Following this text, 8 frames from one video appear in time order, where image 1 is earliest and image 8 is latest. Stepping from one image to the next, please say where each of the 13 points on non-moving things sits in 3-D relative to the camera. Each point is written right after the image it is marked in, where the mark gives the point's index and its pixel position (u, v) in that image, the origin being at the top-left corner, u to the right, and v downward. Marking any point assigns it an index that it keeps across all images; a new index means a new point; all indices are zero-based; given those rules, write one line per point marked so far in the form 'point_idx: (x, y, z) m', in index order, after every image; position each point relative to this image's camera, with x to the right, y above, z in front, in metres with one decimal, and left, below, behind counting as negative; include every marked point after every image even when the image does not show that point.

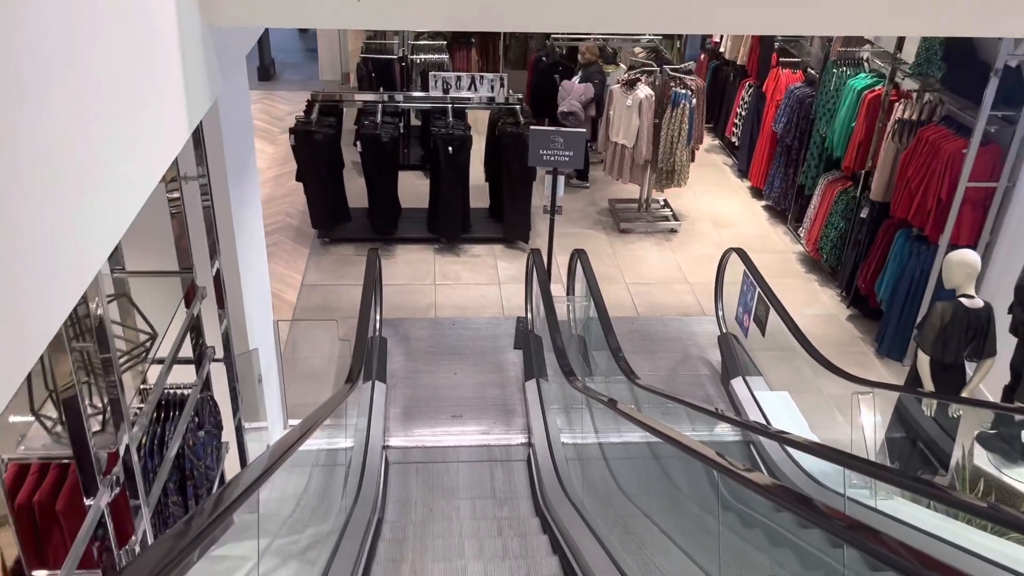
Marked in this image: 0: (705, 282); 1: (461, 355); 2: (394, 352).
0: (+1.6, 0.0, +7.0) m
1: (-0.4, -0.5, +6.1) m
2: (-0.9, -0.5, +6.1) m
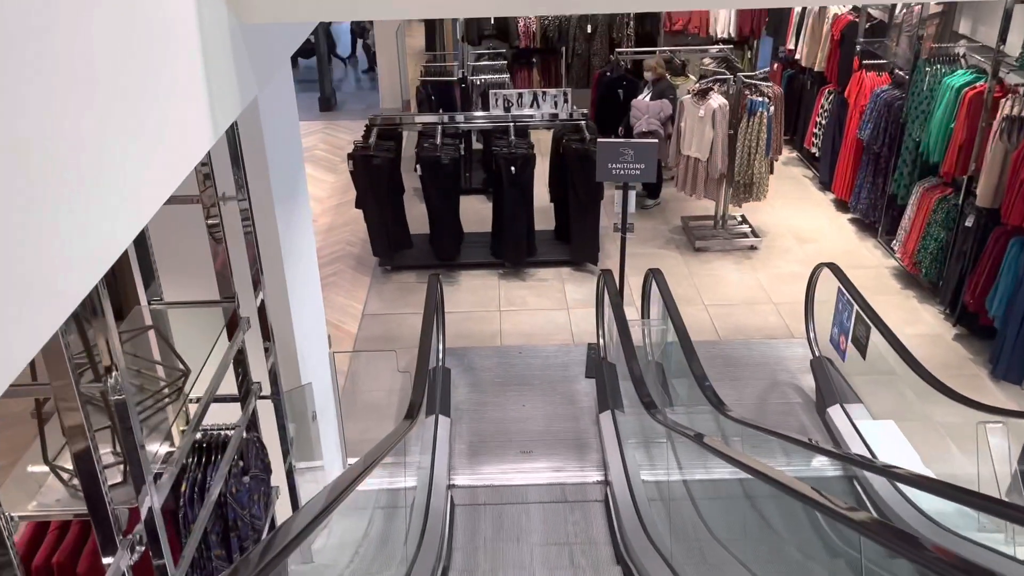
0: (+2.2, -0.1, +6.5) m
1: (+0.1, -0.7, +5.7) m
2: (-0.4, -0.7, +5.7) m
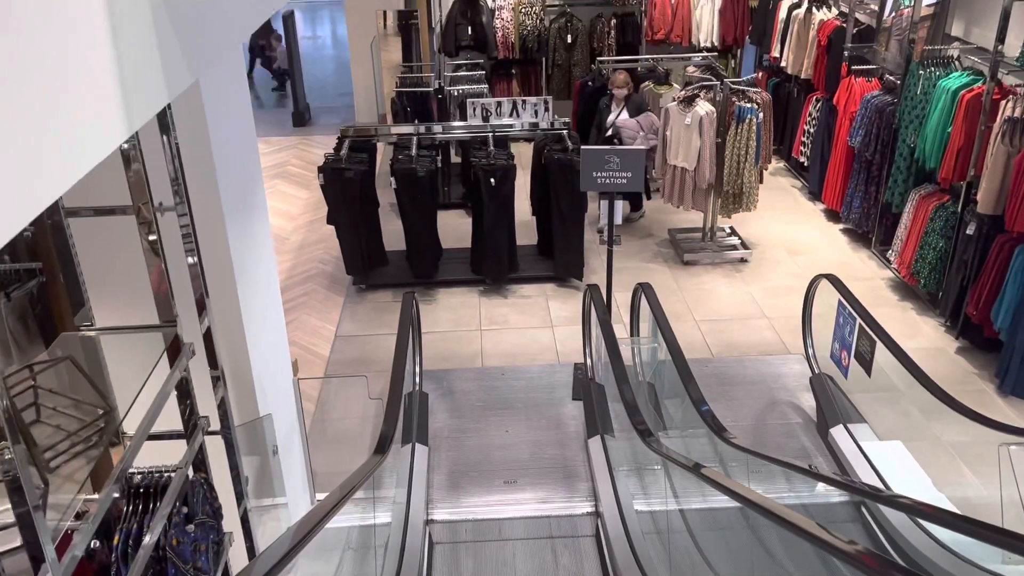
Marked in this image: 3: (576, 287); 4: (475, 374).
0: (+2.0, -0.2, +6.2) m
1: (0.0, -0.8, +5.4) m
2: (-0.5, -0.8, +5.4) m
3: (+0.5, 0.0, +6.9) m
4: (-0.3, -0.6, +5.8) m
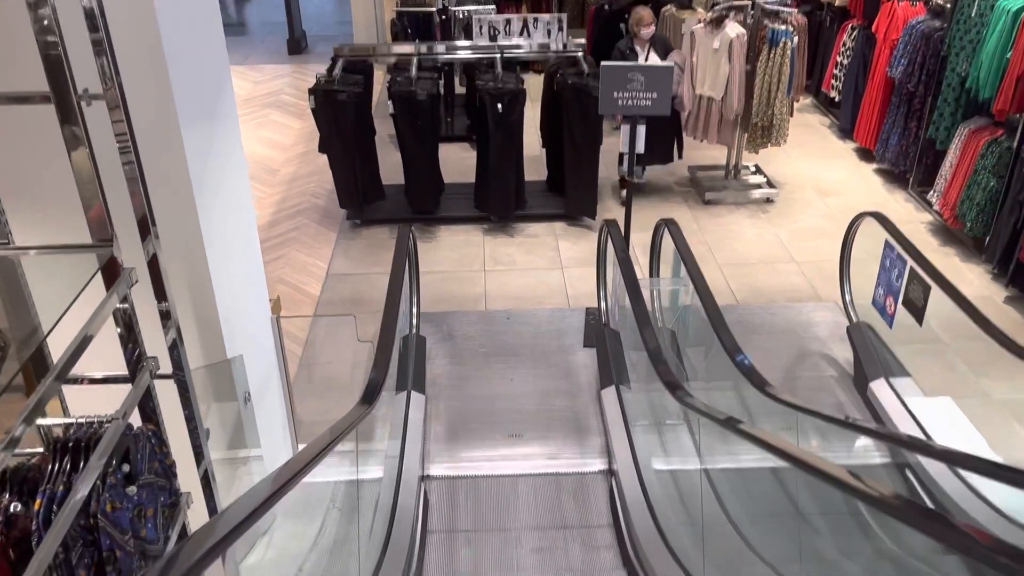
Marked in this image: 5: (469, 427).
0: (+2.1, +0.2, +5.7) m
1: (+0.1, -0.4, +4.9) m
2: (-0.4, -0.4, +4.9) m
3: (+0.6, +0.5, +6.4) m
4: (-0.2, -0.2, +5.3) m
5: (-0.2, -0.7, +4.4) m
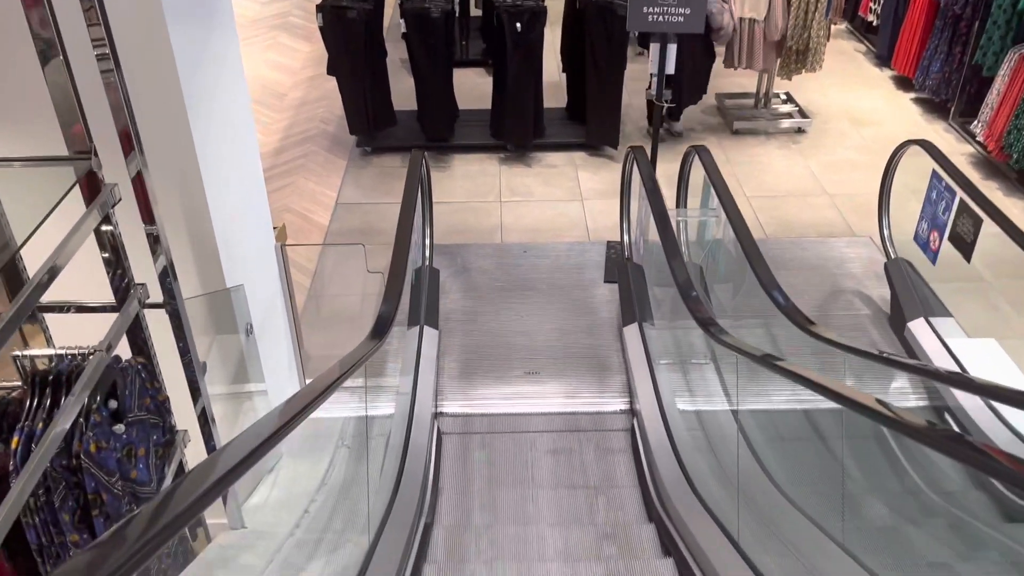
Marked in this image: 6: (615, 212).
0: (+2.2, +0.6, +5.4) m
1: (+0.1, 0.0, +4.7) m
2: (-0.4, 0.0, +4.7) m
3: (+0.7, +1.0, +6.1) m
4: (-0.1, +0.2, +5.1) m
5: (-0.1, -0.4, +4.2) m
6: (+0.7, +0.5, +5.4) m
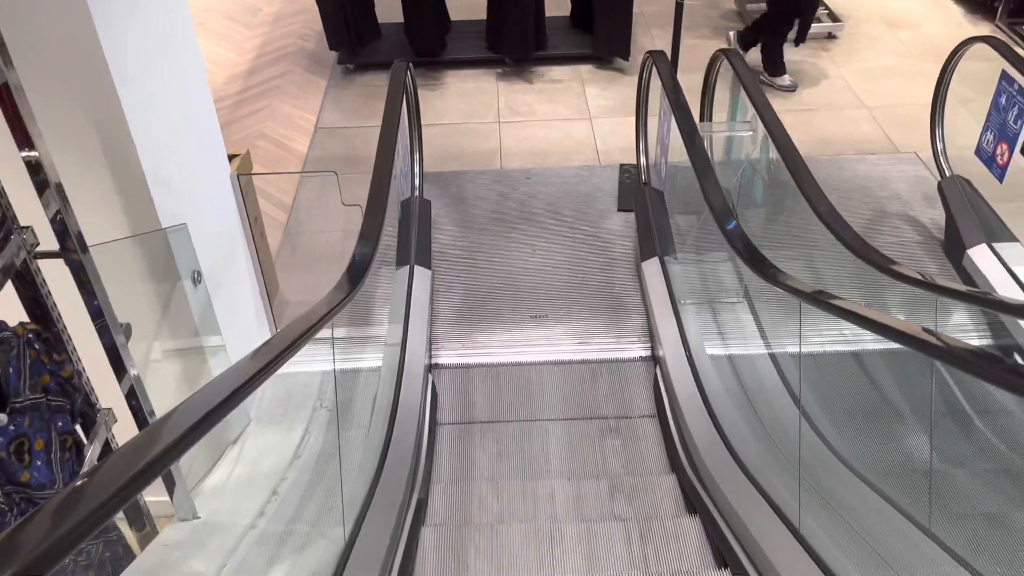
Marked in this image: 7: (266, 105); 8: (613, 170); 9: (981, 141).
0: (+2.2, +1.1, +4.8) m
1: (+0.2, +0.3, +4.2) m
2: (-0.3, +0.3, +4.2) m
3: (+0.7, +1.4, +5.5) m
4: (-0.1, +0.6, +4.5) m
5: (-0.1, -0.1, +3.7) m
6: (+0.7, +0.9, +4.9) m
7: (-1.5, +1.1, +5.1) m
8: (+0.5, +0.6, +4.5) m
9: (+2.1, +0.6, +3.7) m
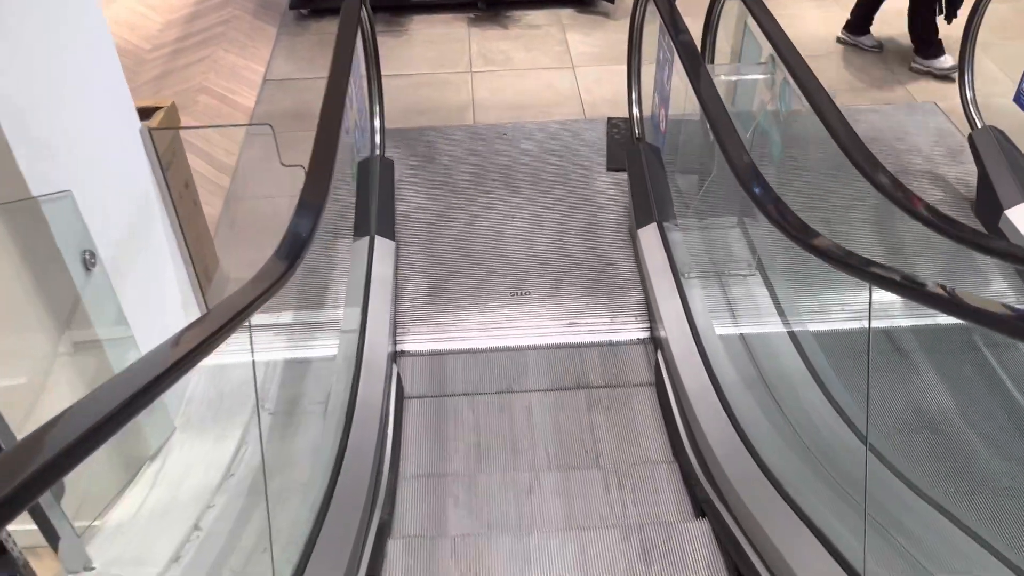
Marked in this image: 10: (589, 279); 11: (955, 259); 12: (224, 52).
0: (+2.1, +1.2, +4.4) m
1: (0.0, +0.5, +3.7) m
2: (-0.5, +0.5, +3.7) m
3: (+0.5, +1.6, +5.0) m
4: (-0.2, +0.8, +4.0) m
5: (-0.2, 0.0, +3.2) m
6: (+0.5, +1.1, +4.4) m
7: (-1.6, +1.3, +4.5) m
8: (+0.4, +0.8, +4.0) m
9: (+2.0, +0.8, +3.2) m
10: (+0.3, 0.0, +3.2) m
11: (+1.7, +0.1, +3.1) m
12: (-1.6, +1.3, +4.5) m
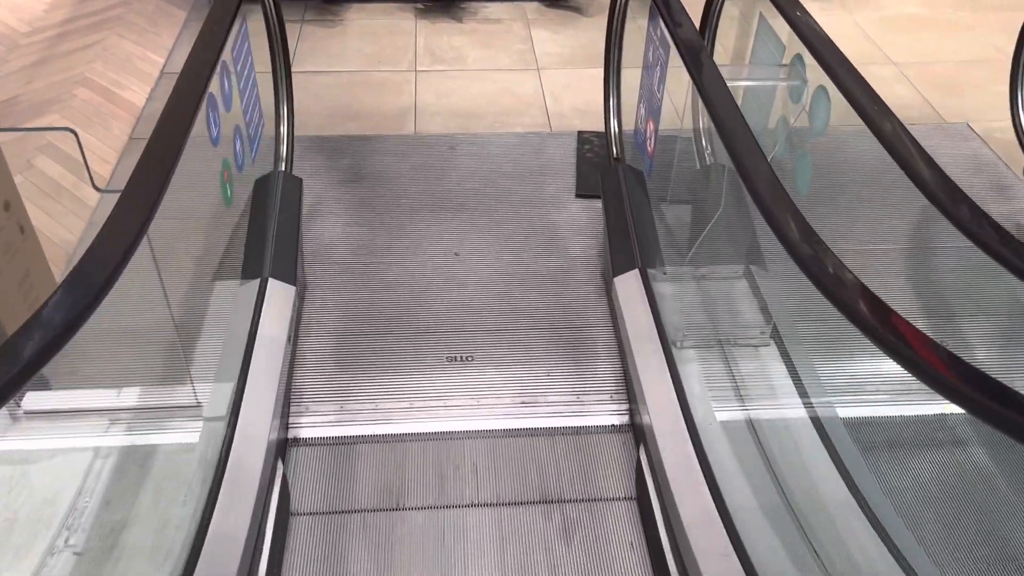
0: (+1.8, +1.0, +3.7) m
1: (-0.1, +0.3, +3.0) m
2: (-0.6, +0.3, +3.0) m
3: (+0.3, +1.4, +4.3) m
4: (-0.4, +0.6, +3.3) m
5: (-0.4, -0.1, +2.5) m
6: (+0.3, +0.9, +3.7) m
7: (-1.8, +1.1, +3.7) m
8: (+0.2, +0.6, +3.3) m
9: (+1.8, +0.5, +2.6) m
10: (+0.1, -0.2, +2.5) m
11: (+1.5, -0.1, +2.5) m
12: (-1.8, +1.1, +3.8) m
